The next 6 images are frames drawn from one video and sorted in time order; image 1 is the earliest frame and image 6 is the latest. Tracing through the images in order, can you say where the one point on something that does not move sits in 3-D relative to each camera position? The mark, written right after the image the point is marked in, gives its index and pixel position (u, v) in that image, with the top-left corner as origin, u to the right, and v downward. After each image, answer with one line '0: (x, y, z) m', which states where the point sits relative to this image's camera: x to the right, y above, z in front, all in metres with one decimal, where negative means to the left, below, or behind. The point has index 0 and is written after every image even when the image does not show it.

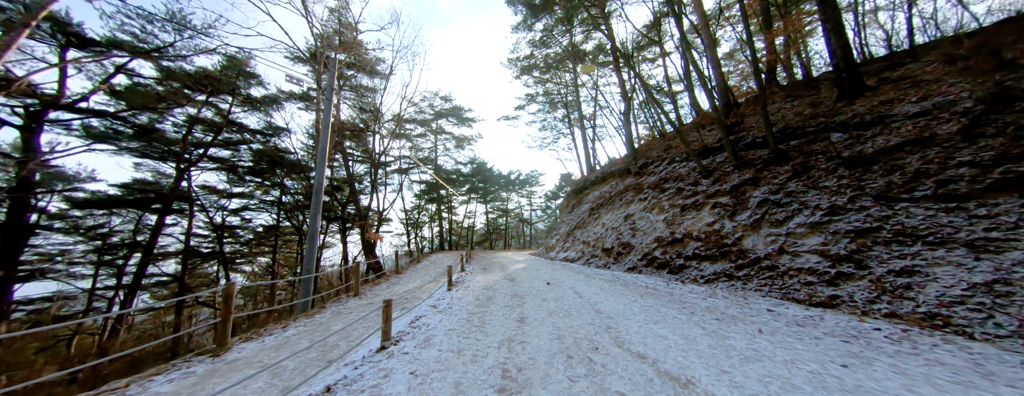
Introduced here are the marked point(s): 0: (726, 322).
0: (+2.8, -1.6, +3.4) m
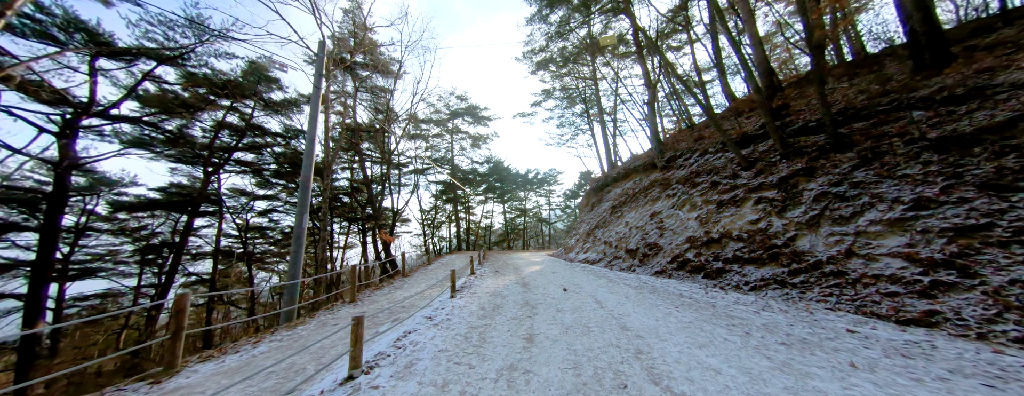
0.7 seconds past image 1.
0: (+2.9, -1.5, +2.6) m
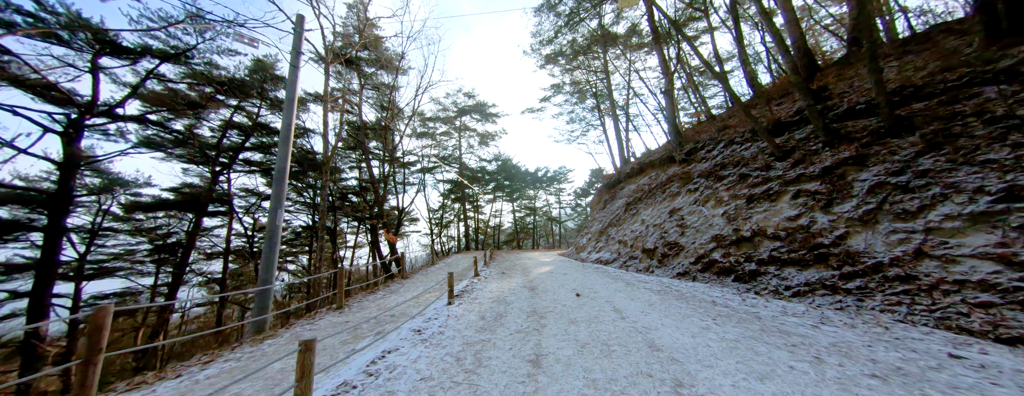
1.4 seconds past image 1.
0: (+2.9, -1.4, +2.0) m
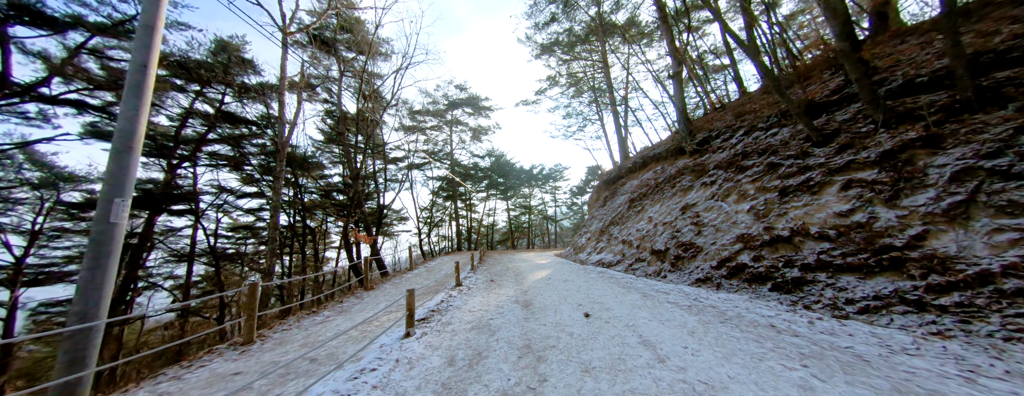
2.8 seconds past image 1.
0: (+2.7, -1.2, +0.8) m
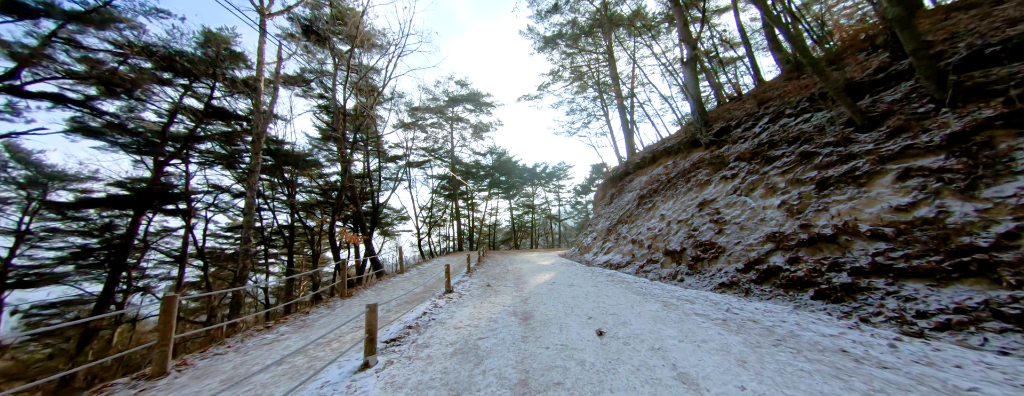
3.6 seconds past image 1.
0: (+2.7, -1.1, +0.1) m
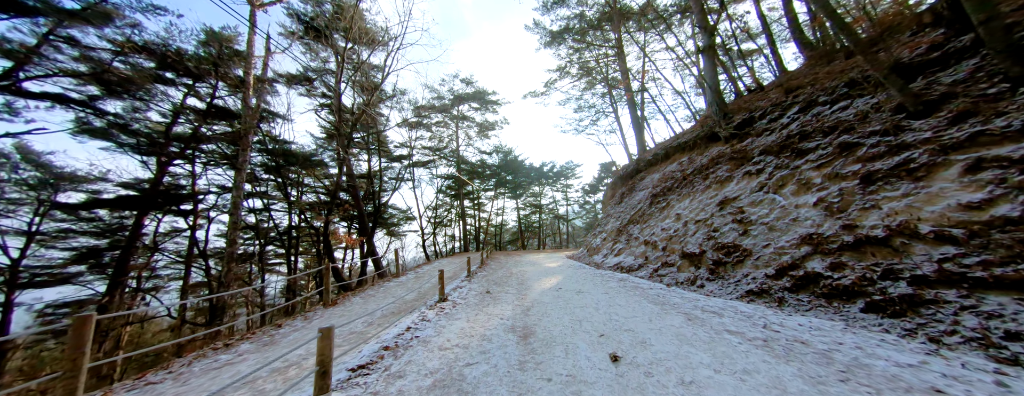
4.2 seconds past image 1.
0: (+2.5, -1.1, -0.5) m
